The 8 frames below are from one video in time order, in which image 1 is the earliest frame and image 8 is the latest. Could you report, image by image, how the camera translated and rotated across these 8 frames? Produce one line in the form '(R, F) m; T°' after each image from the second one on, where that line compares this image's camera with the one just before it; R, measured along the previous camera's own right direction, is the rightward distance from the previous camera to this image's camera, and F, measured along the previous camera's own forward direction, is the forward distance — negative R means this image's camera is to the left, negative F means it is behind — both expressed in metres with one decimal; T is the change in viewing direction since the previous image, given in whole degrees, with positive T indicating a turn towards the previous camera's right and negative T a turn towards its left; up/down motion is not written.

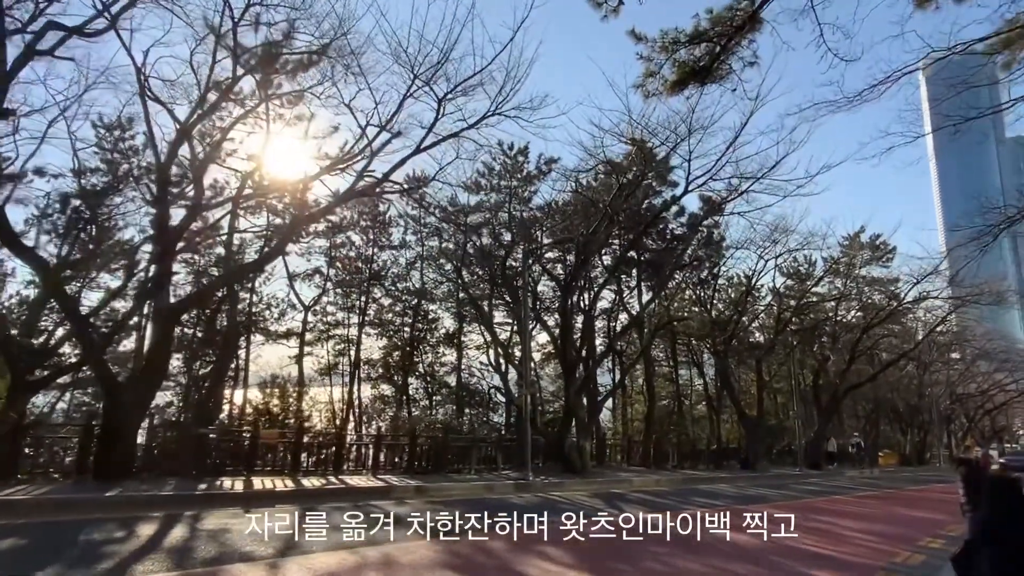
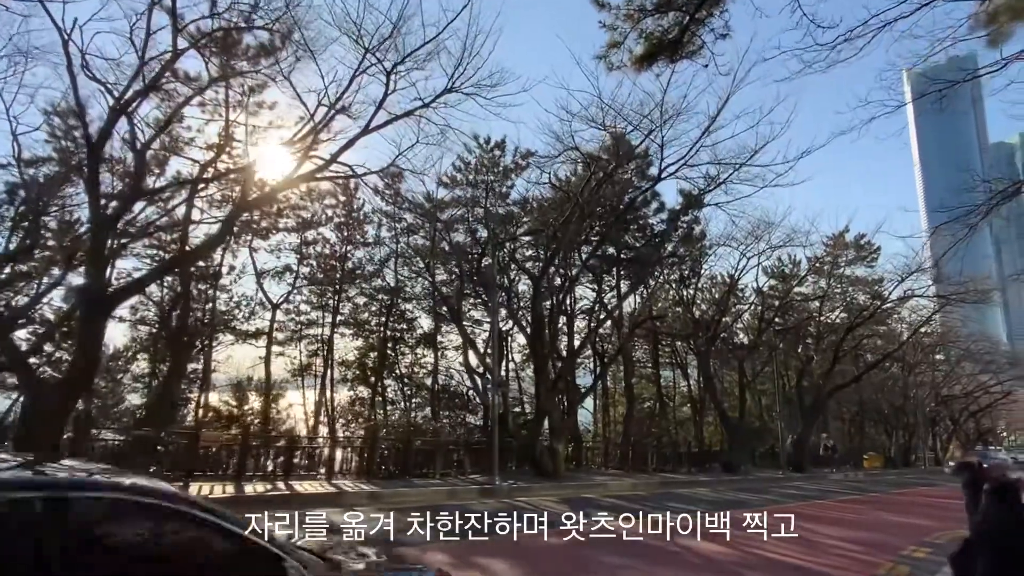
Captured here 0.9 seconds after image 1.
(+0.6, +0.9) m; +1°
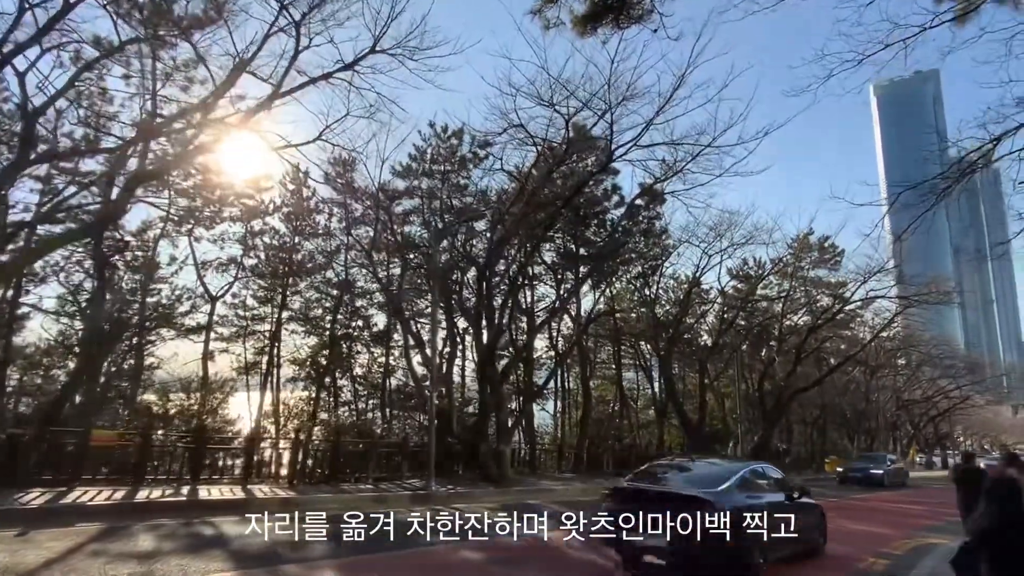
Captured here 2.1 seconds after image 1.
(+0.8, +1.2) m; +2°
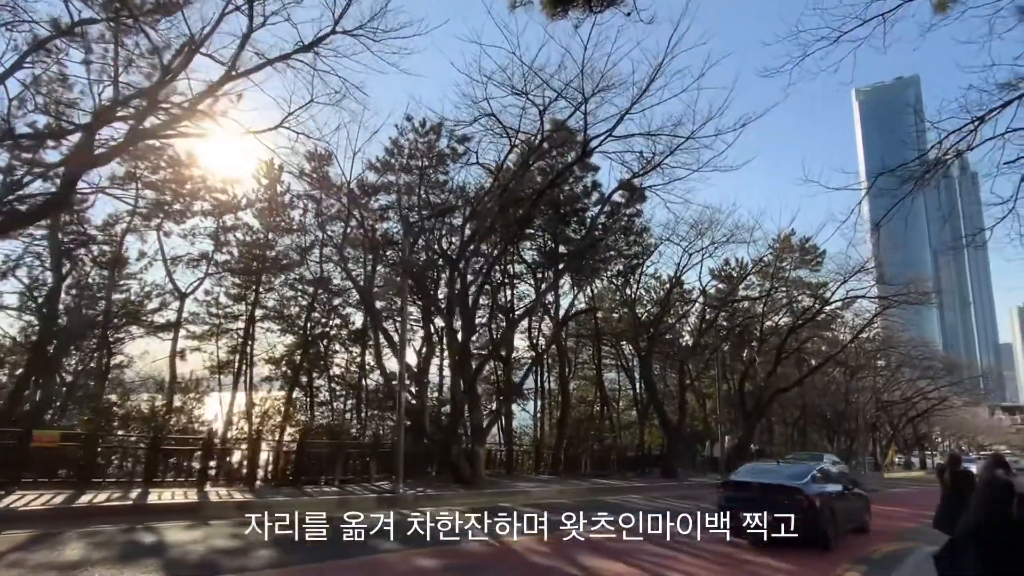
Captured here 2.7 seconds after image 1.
(+0.3, +0.5) m; +1°
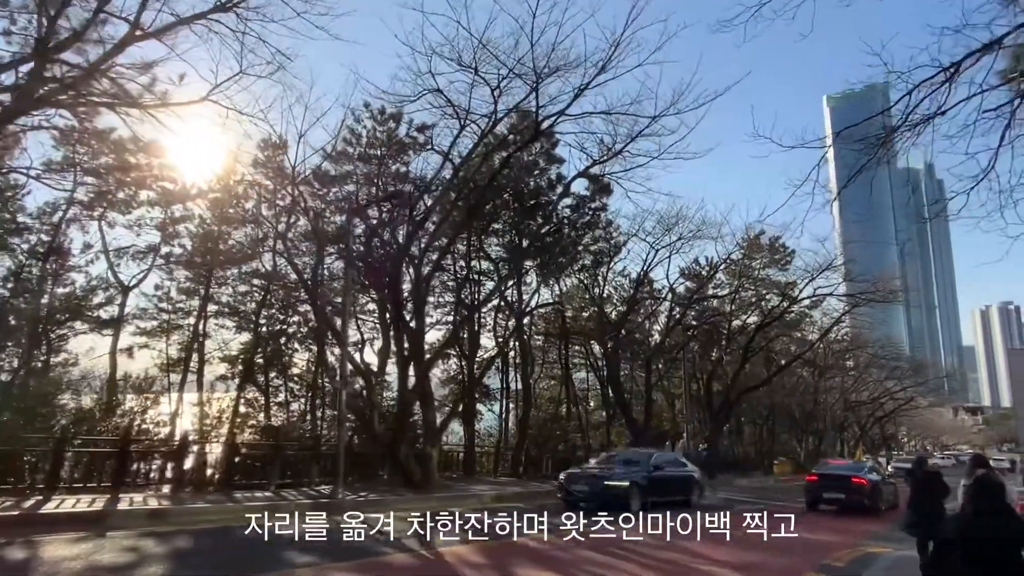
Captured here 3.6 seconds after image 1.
(+0.6, +0.9) m; +2°
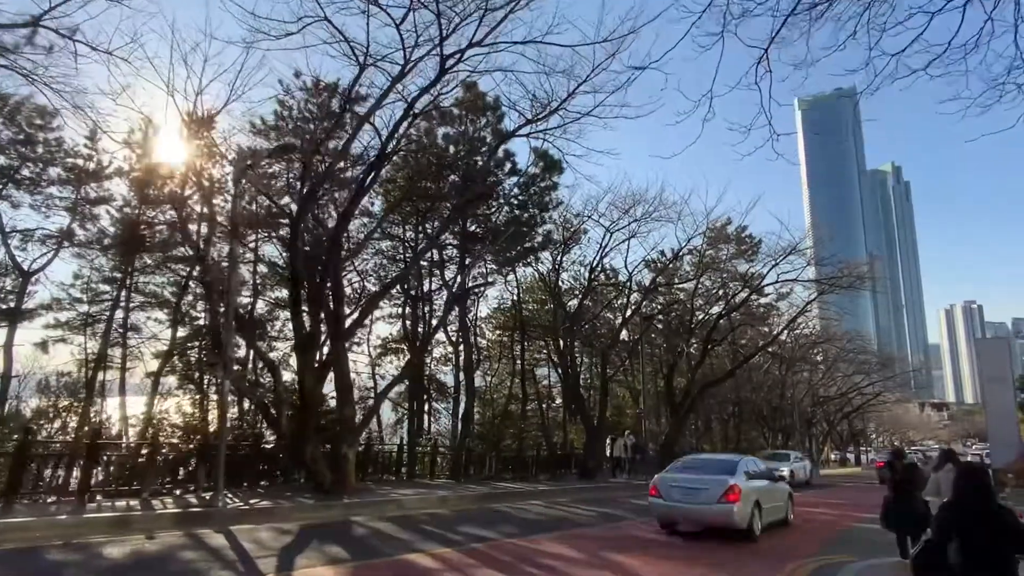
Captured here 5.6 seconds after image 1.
(+1.2, +1.9) m; +2°
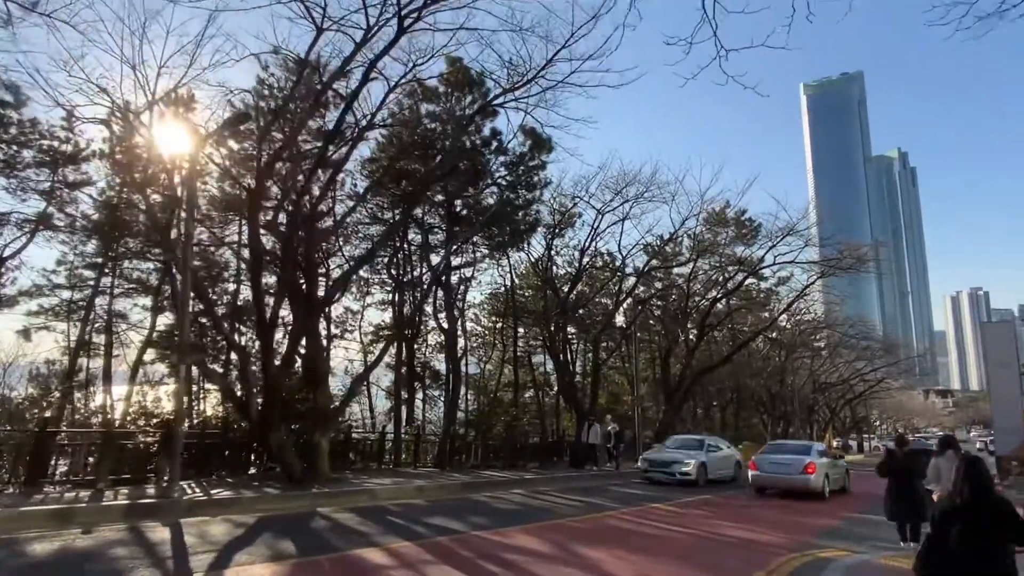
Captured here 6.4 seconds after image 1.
(+0.6, +0.7) m; 0°
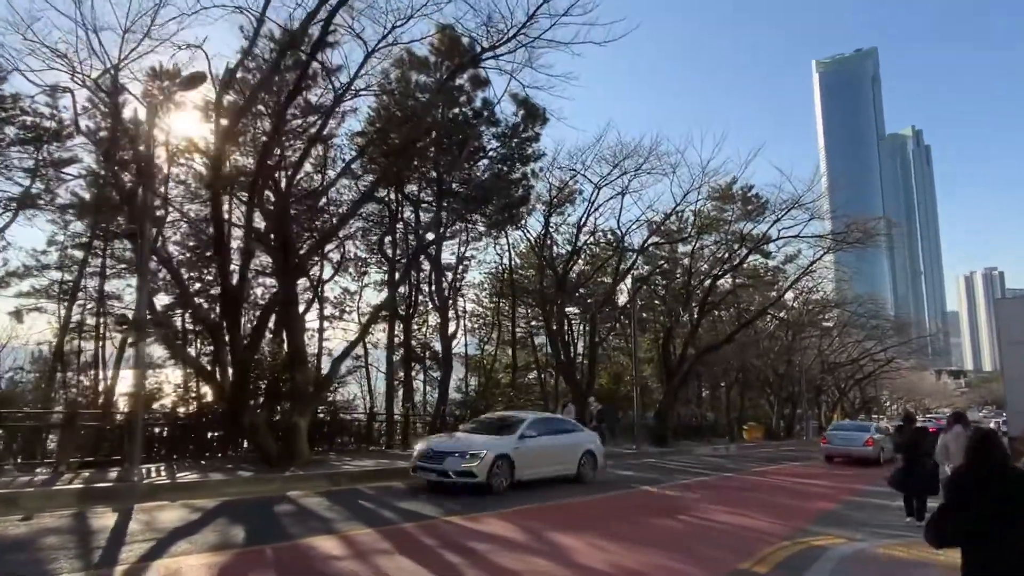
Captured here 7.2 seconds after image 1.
(+0.5, +0.7) m; -1°
